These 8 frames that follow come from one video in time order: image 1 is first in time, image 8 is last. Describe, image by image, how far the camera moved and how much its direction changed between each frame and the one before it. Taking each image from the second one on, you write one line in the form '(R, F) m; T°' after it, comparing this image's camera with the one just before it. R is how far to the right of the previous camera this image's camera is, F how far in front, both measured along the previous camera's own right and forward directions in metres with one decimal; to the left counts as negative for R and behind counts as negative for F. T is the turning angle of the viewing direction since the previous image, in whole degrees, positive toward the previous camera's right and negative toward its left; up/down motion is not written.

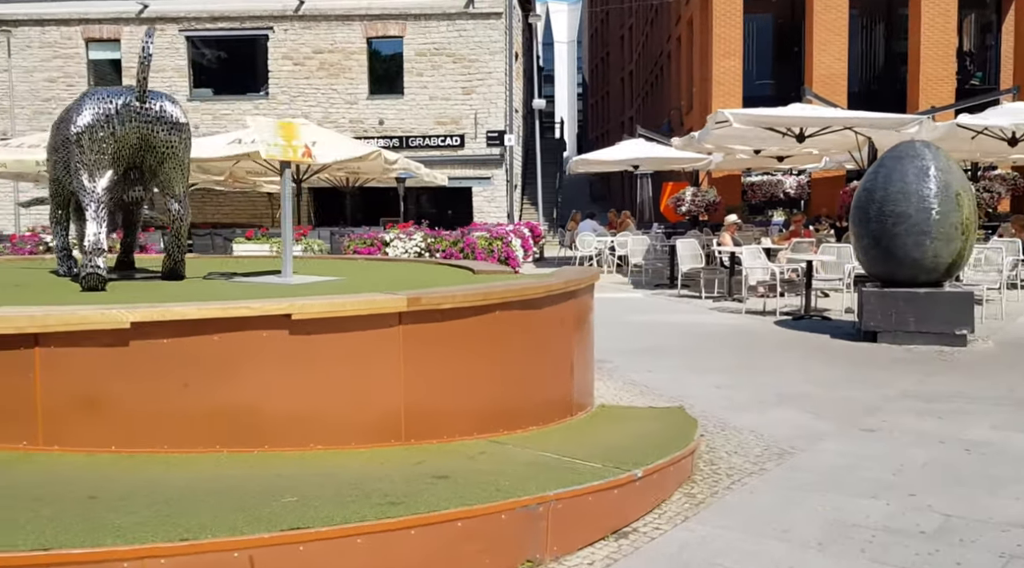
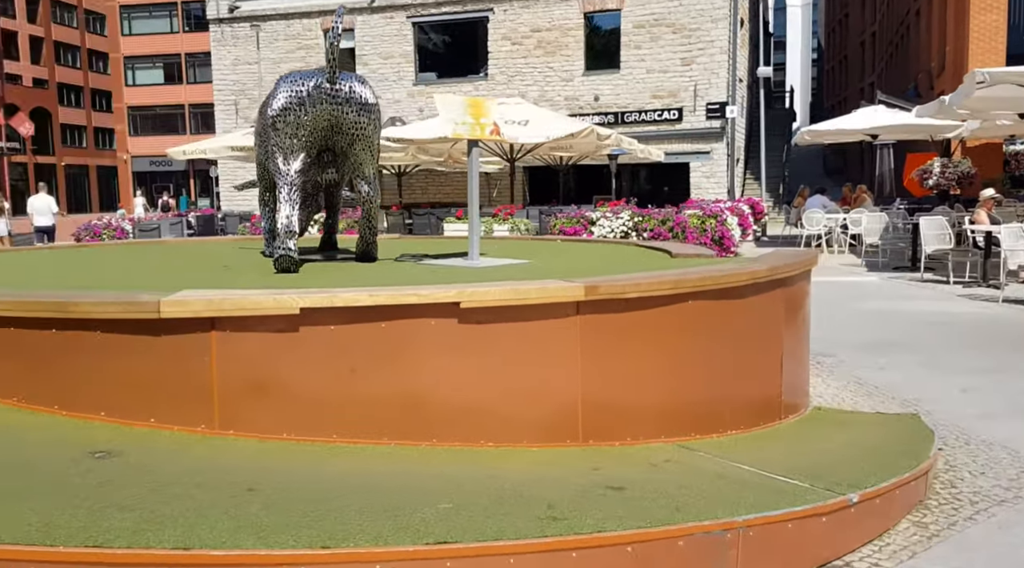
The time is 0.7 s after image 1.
(+0.1, +0.4) m; -15°
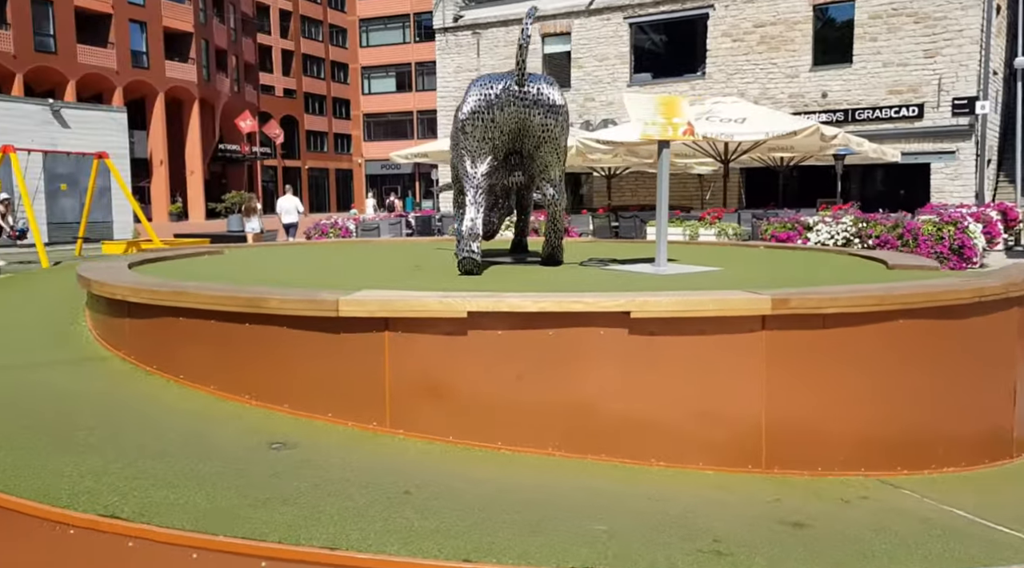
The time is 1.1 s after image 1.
(+0.1, +0.2) m; -14°
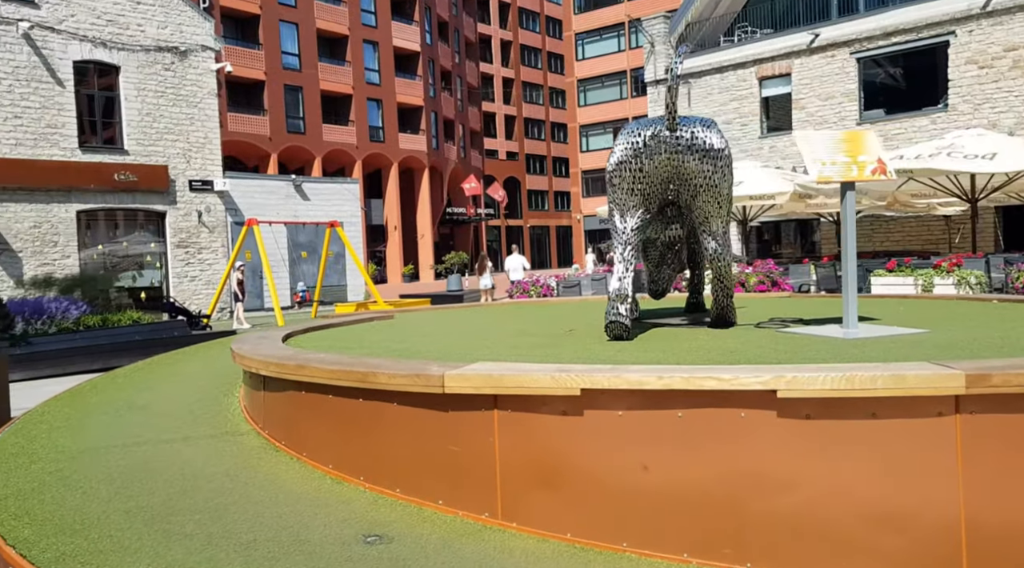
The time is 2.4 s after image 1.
(+0.3, +0.4) m; -15°
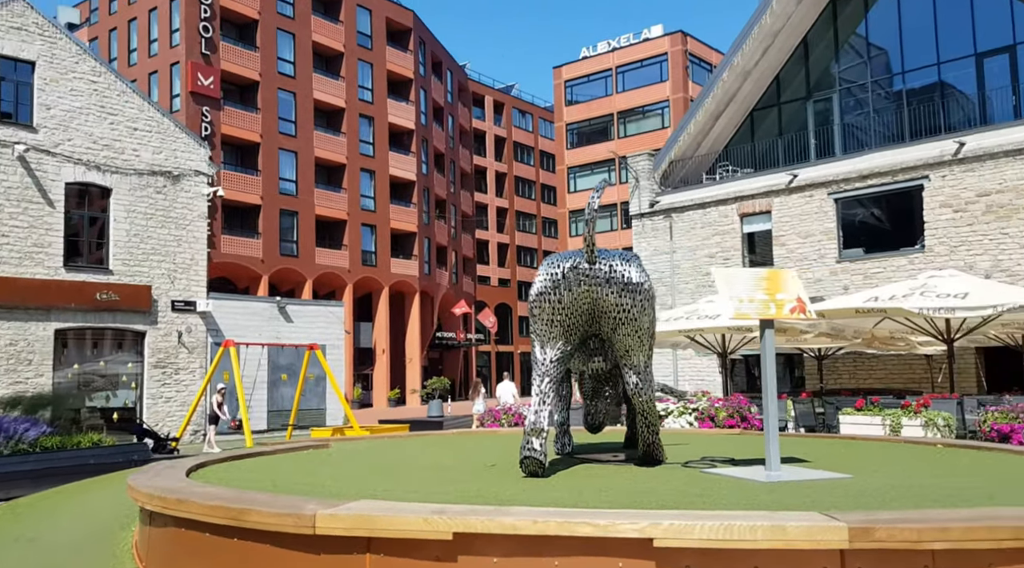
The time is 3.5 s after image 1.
(+0.4, +0.1) m; 0°
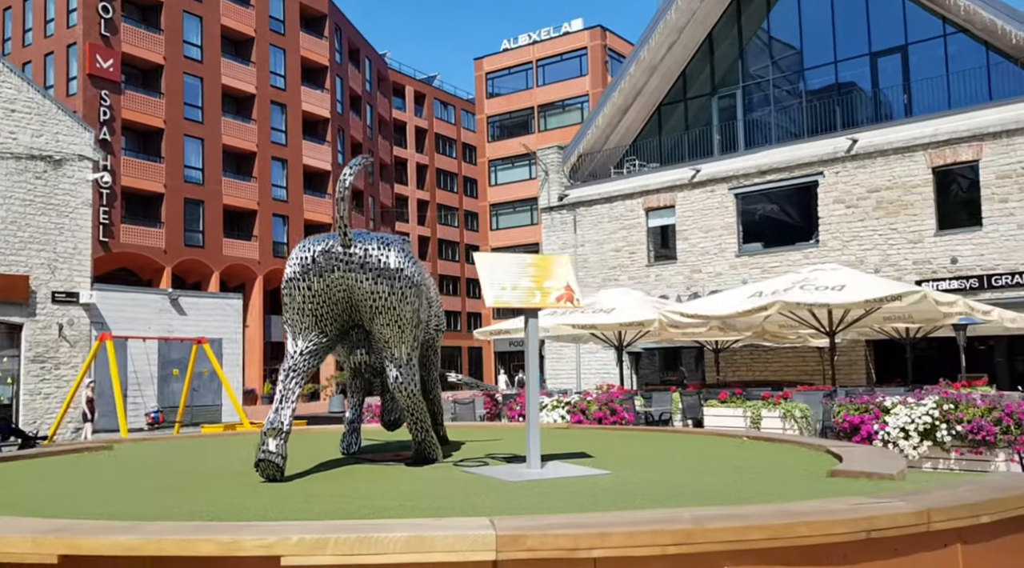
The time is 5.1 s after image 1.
(+0.8, +0.3) m; +5°
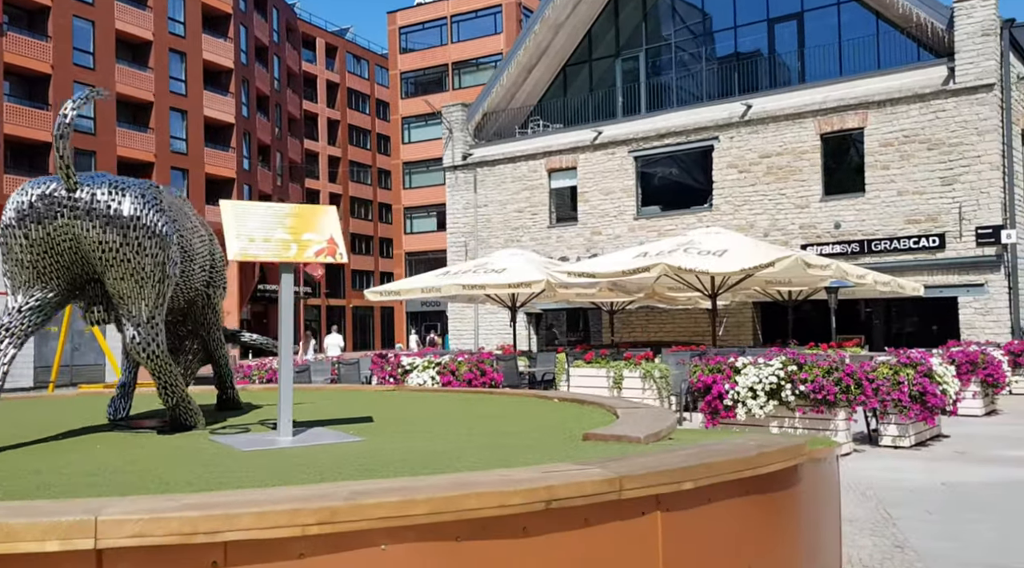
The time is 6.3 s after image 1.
(+0.6, +0.2) m; +5°
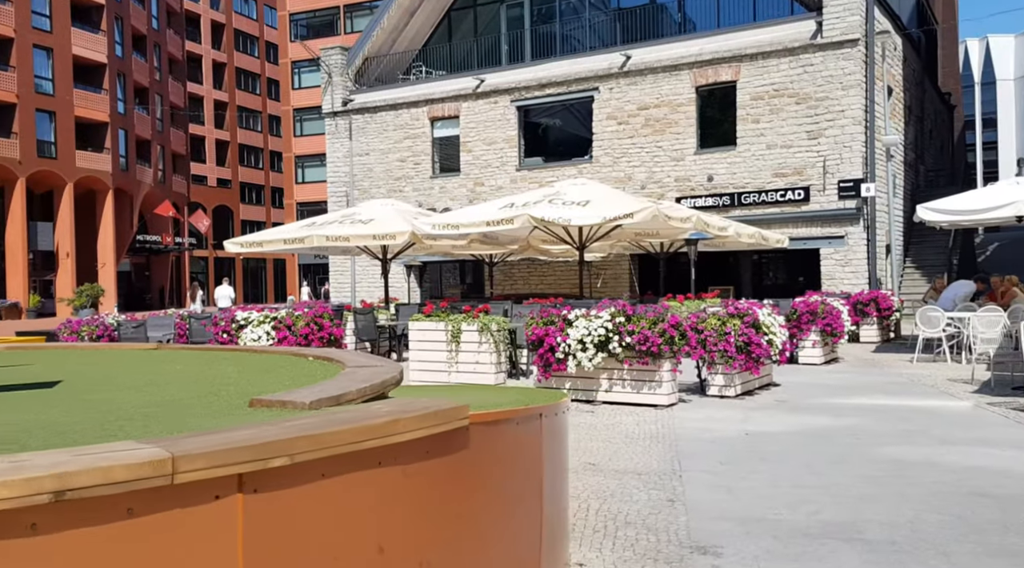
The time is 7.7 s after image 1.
(+0.8, +0.3) m; +6°
